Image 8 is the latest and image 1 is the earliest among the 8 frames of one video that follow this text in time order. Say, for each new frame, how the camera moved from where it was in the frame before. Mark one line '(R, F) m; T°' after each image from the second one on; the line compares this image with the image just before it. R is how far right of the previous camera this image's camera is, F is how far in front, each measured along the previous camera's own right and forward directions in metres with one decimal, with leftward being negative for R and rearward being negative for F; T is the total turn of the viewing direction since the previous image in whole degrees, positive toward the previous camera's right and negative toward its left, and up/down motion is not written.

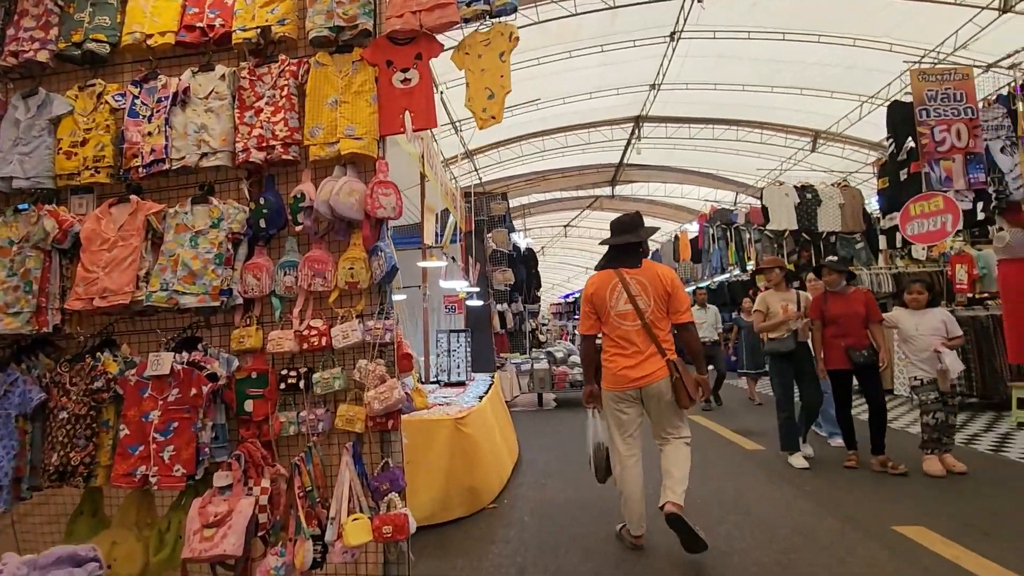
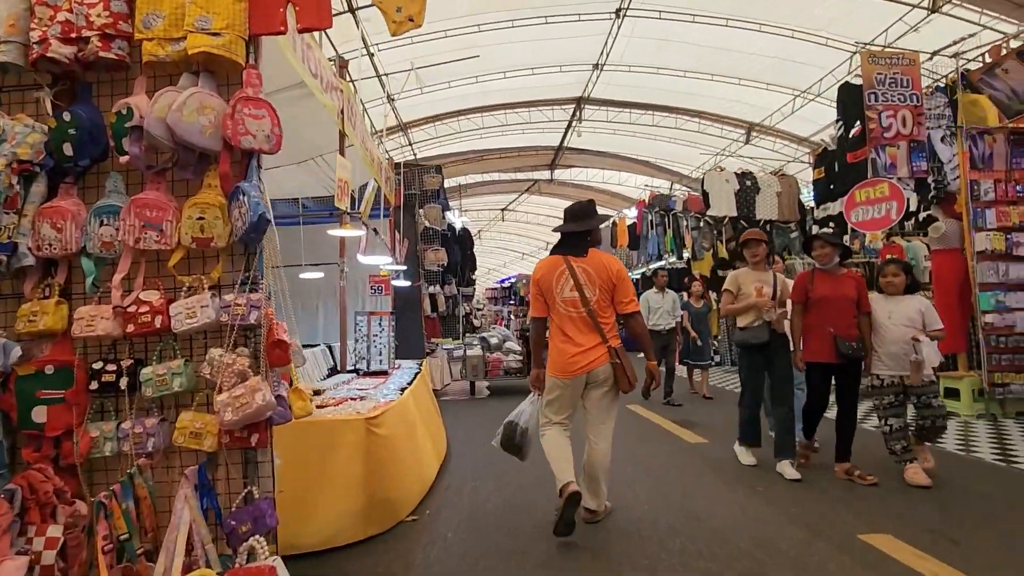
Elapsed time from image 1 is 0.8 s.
(0.0, +0.5) m; +7°
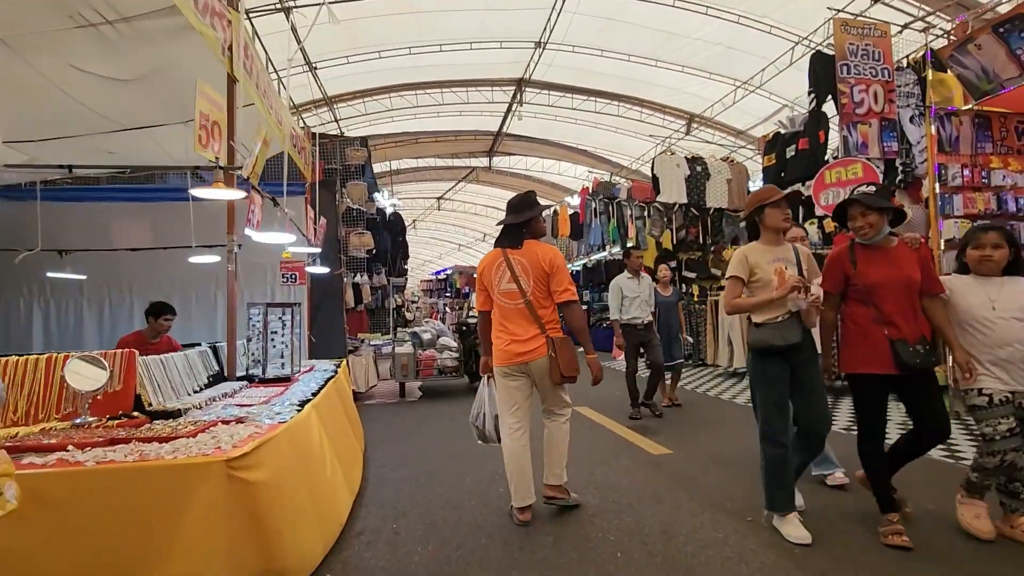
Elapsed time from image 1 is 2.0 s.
(0.0, +0.8) m; +7°
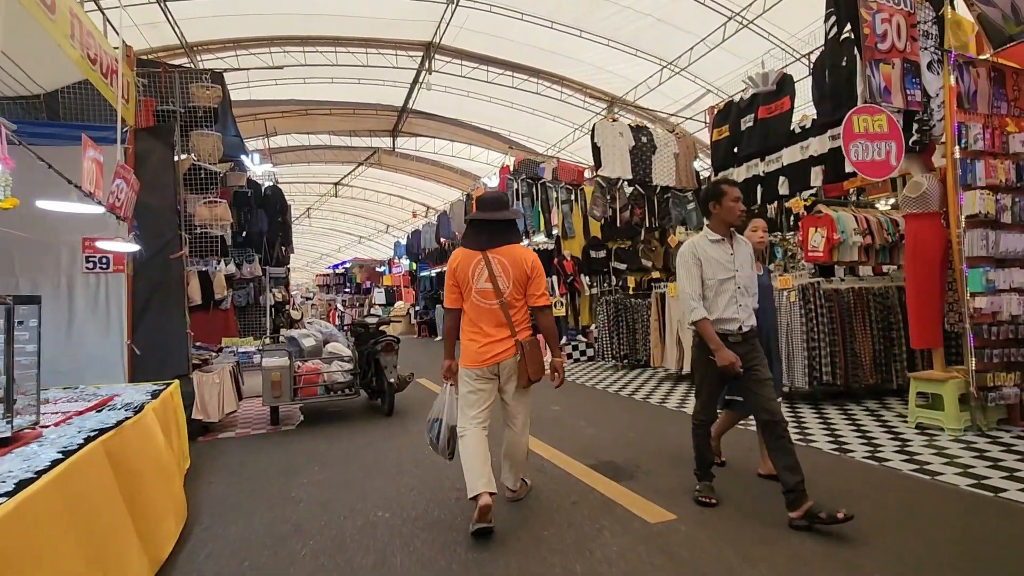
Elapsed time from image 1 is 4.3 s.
(-0.1, +1.5) m; +10°
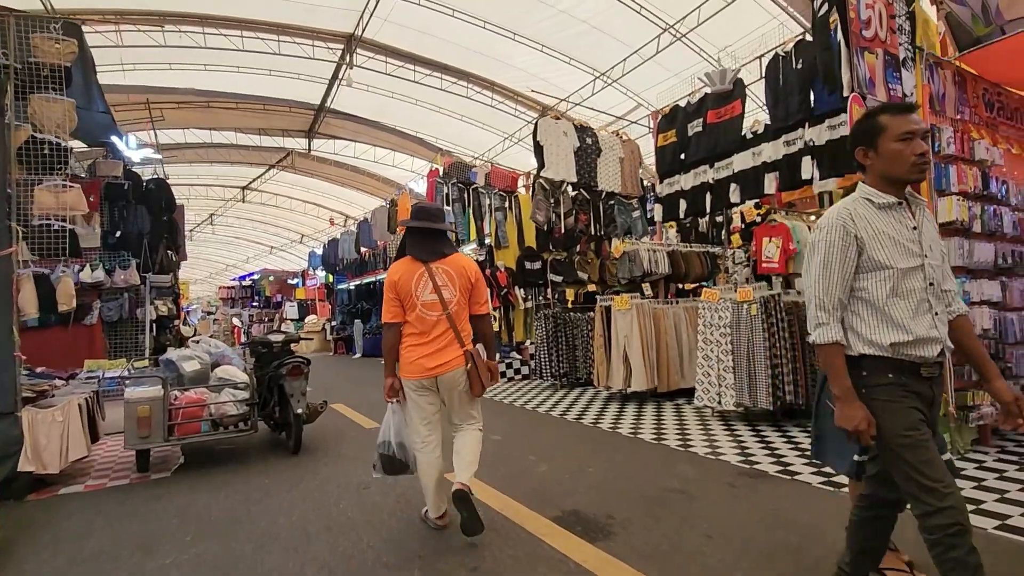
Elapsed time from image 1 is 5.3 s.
(-0.1, +0.7) m; +8°
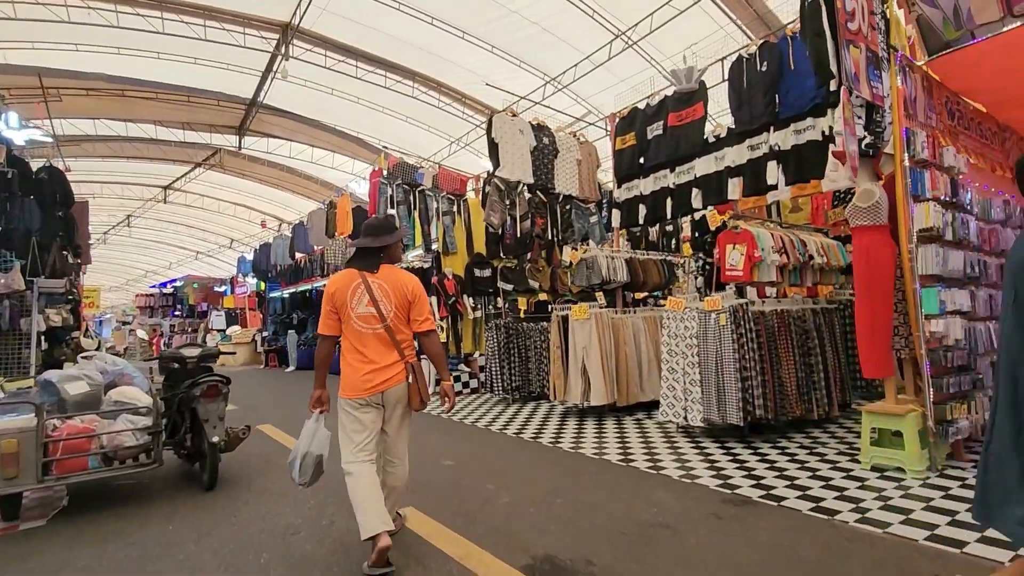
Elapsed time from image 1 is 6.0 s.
(-0.1, +0.4) m; +6°
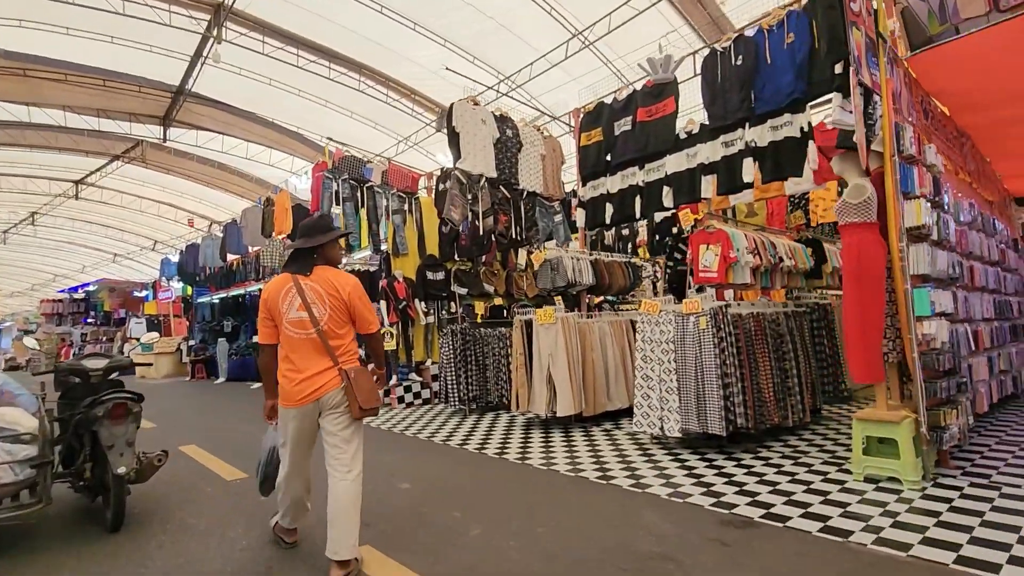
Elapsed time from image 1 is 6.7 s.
(-0.2, +0.4) m; +6°
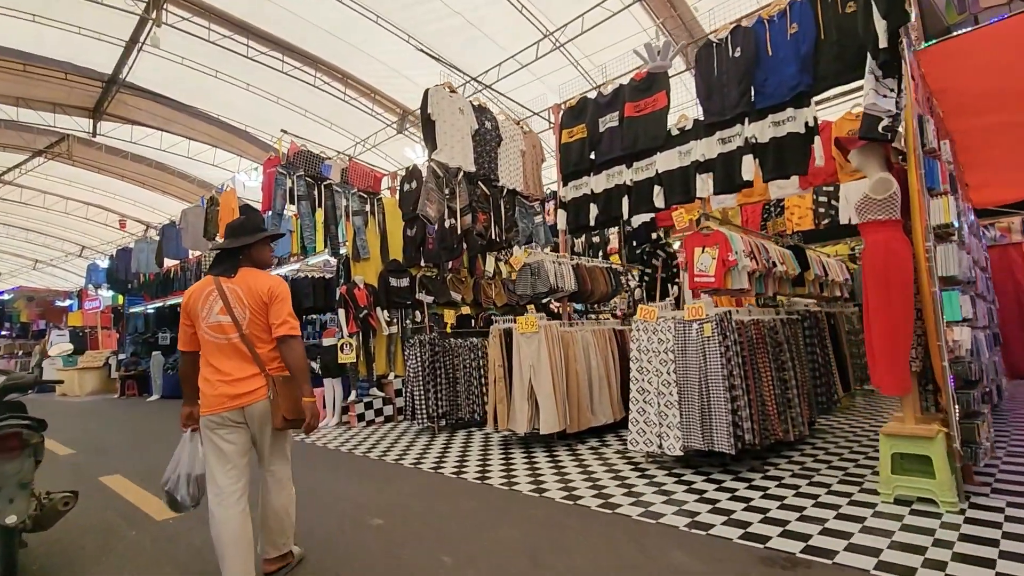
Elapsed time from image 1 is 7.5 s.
(-0.2, +0.5) m; +5°
